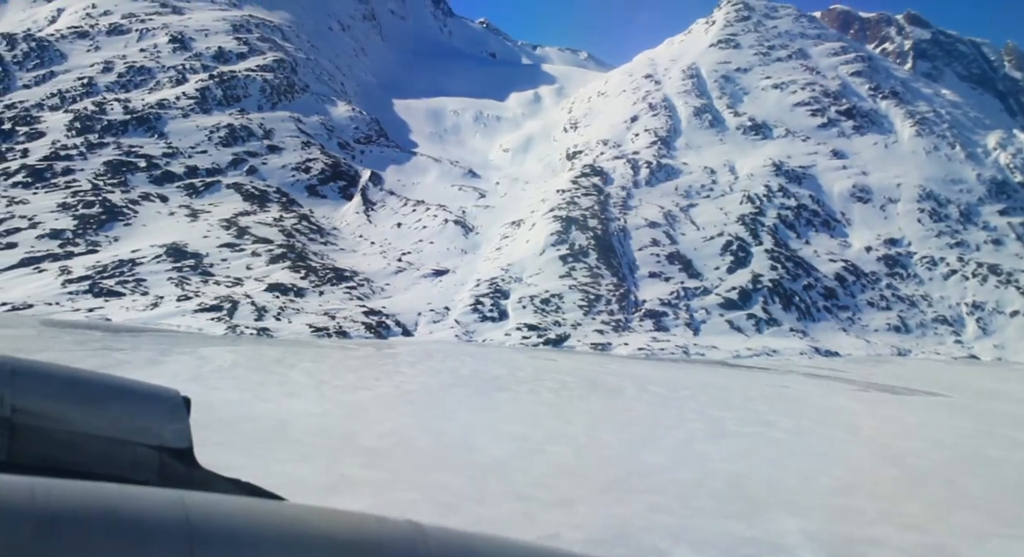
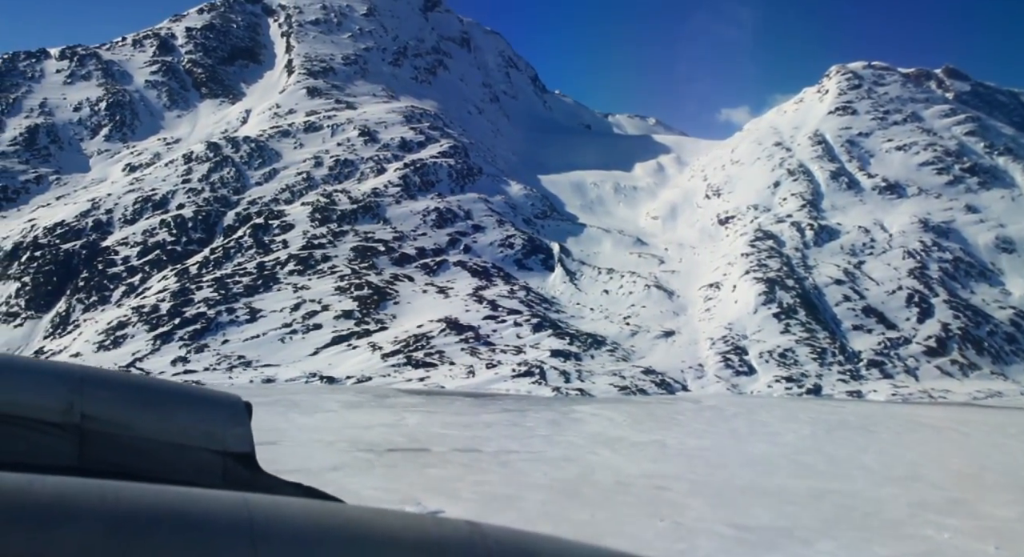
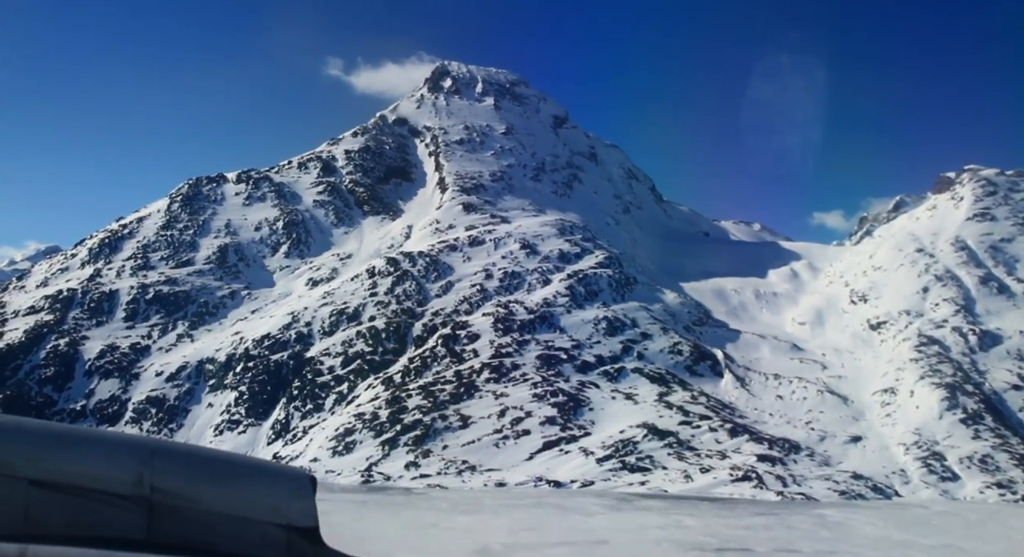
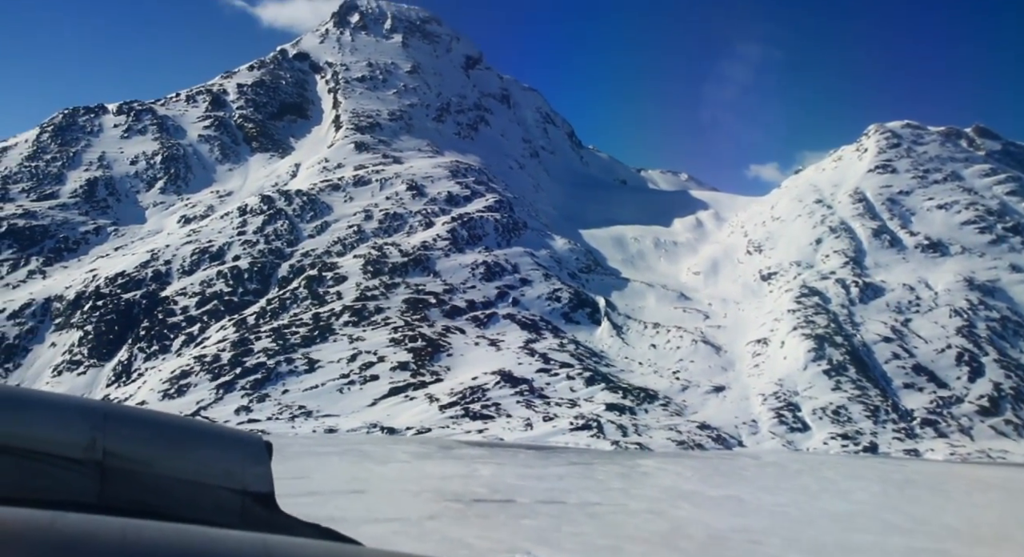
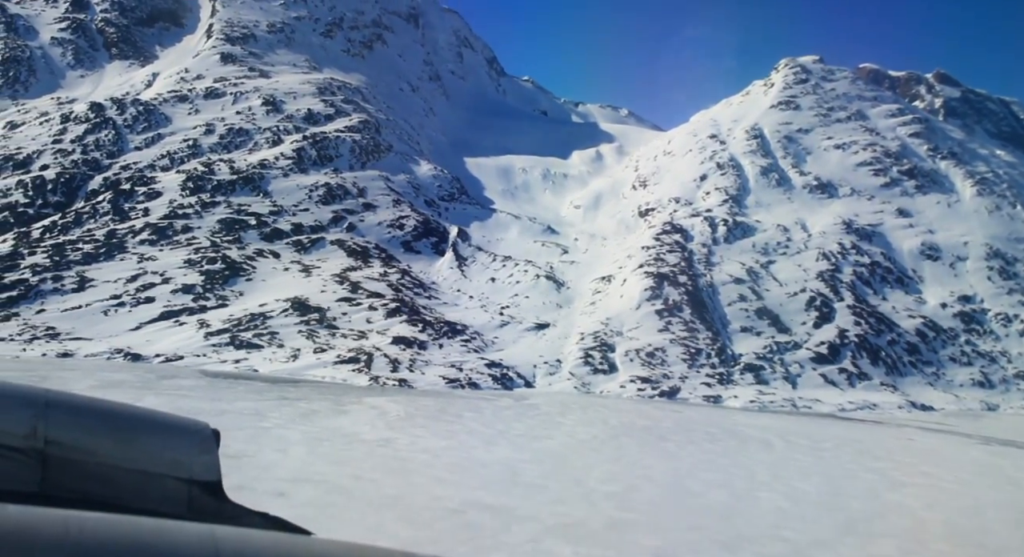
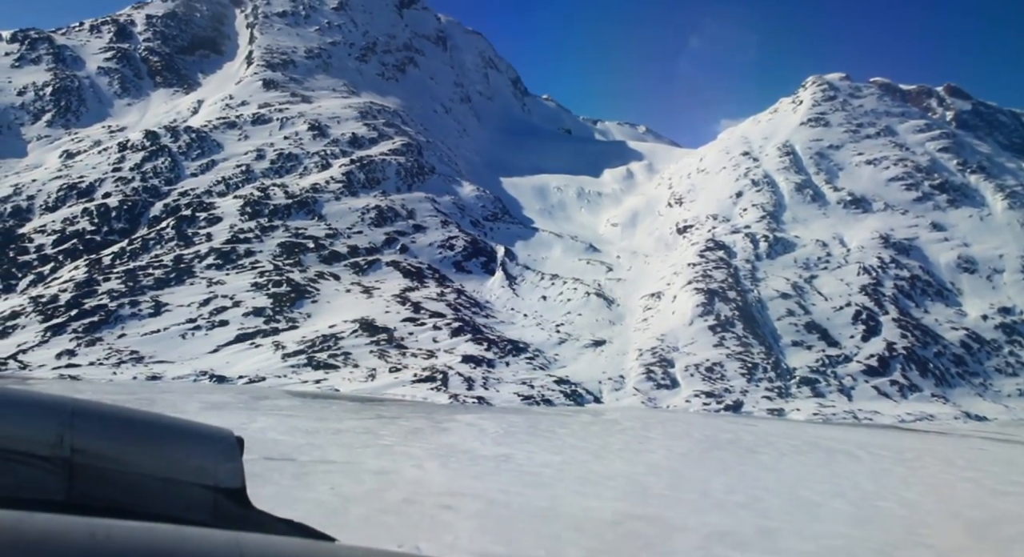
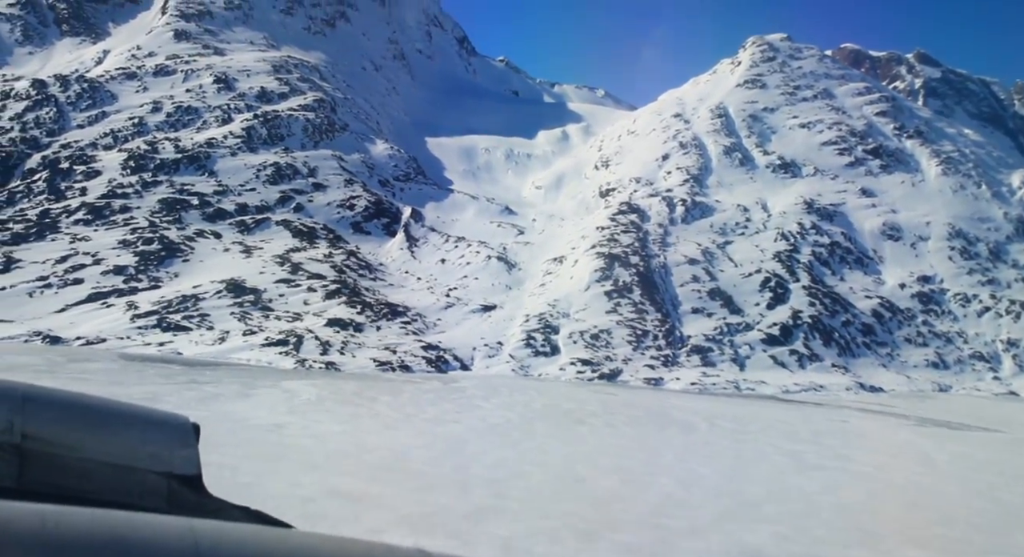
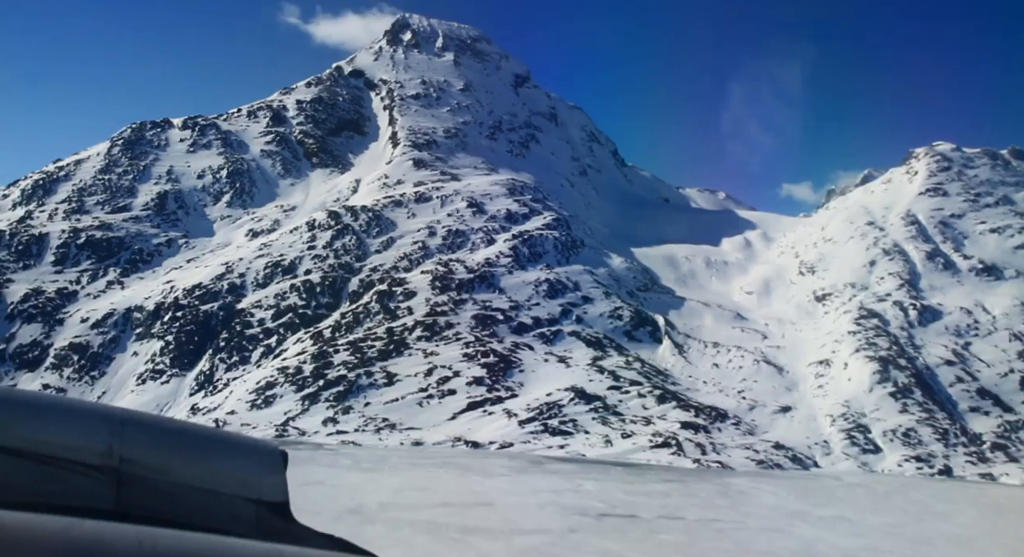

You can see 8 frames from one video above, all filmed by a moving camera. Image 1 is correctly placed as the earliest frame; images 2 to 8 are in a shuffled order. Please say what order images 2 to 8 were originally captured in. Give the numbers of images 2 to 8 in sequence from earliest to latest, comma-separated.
7, 5, 6, 2, 4, 8, 3
